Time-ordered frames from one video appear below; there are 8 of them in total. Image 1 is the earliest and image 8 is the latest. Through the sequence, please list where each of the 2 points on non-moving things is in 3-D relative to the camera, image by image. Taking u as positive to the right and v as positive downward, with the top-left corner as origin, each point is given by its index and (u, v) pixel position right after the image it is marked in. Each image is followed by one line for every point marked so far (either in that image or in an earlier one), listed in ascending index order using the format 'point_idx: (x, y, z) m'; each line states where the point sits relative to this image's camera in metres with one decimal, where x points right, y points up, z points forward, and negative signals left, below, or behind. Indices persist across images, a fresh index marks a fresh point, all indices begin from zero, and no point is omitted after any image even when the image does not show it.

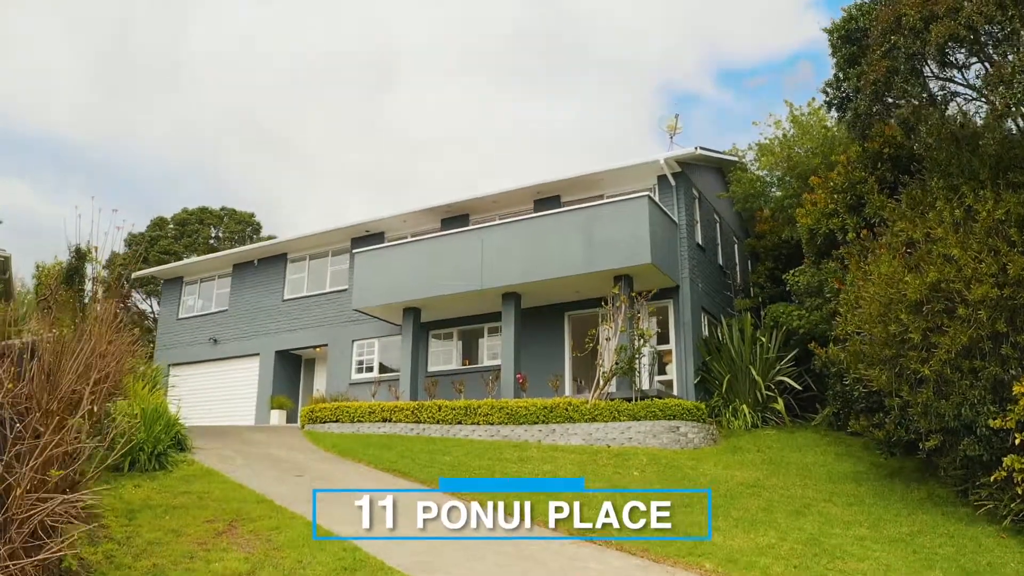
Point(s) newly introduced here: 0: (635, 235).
0: (+2.5, +1.1, +15.7) m
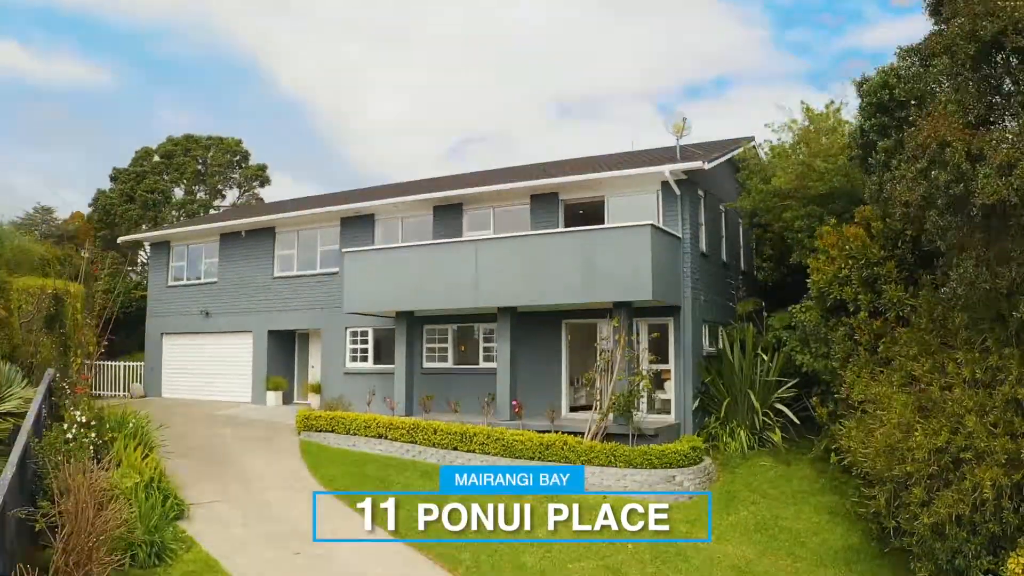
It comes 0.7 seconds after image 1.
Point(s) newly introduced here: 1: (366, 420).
0: (+2.4, +0.4, +15.0) m
1: (-3.2, -3.0, +17.3) m
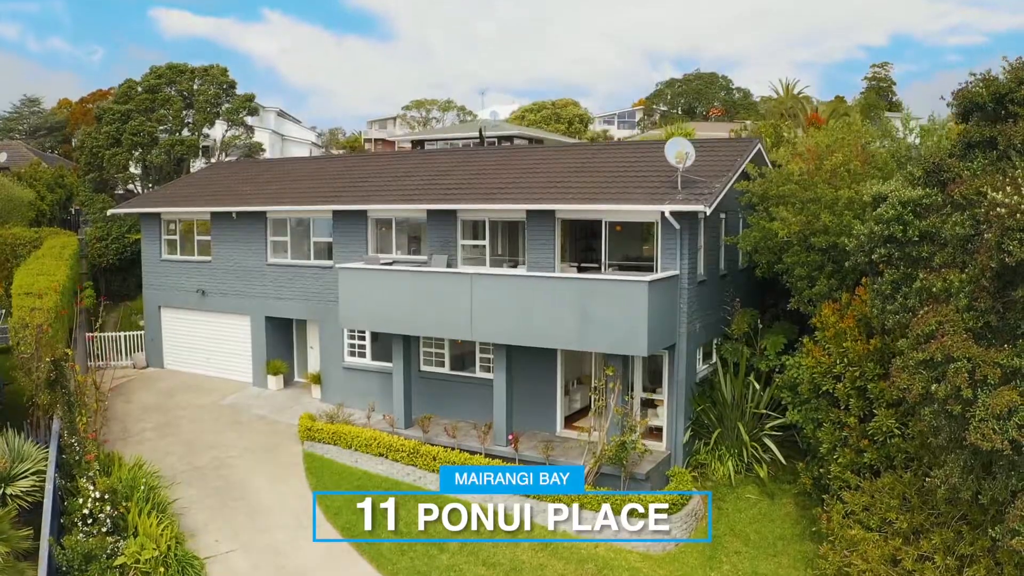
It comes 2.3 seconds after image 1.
0: (+2.3, -0.6, +15.0) m
1: (-3.3, -3.5, +17.9) m
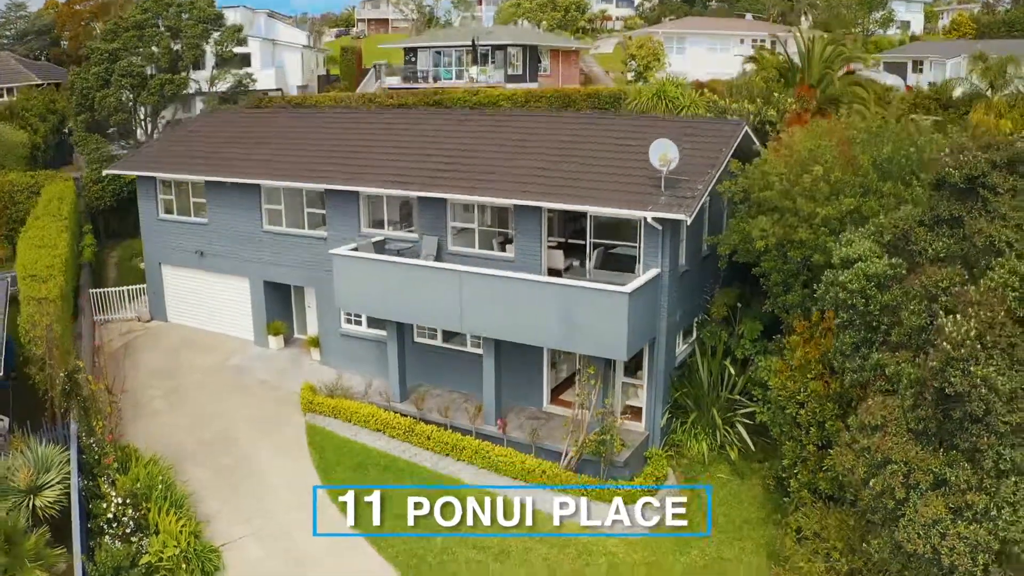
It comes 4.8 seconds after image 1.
0: (+2.1, -0.8, +15.7) m
1: (-3.6, -3.2, +19.1) m
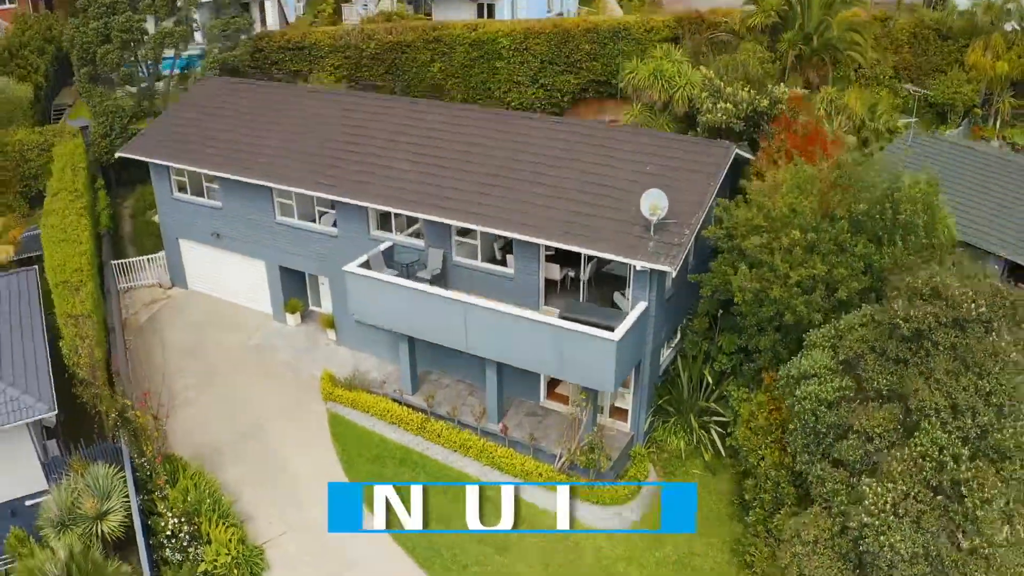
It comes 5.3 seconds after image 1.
0: (+2.1, -1.8, +17.4) m
1: (-3.6, -3.4, +21.2) m
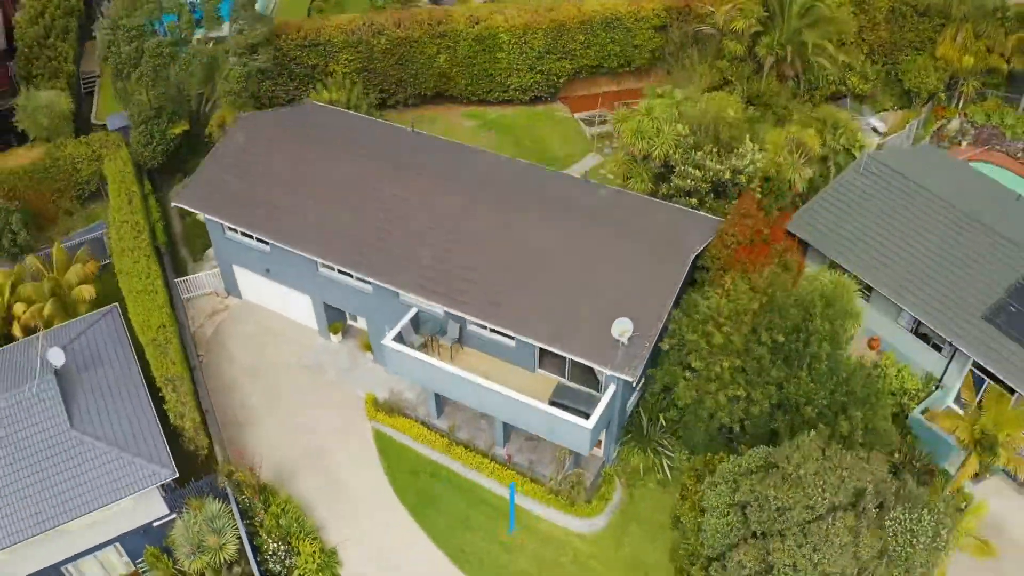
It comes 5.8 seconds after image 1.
0: (+2.1, -4.6, +23.4) m
1: (-3.5, -5.2, +27.6) m
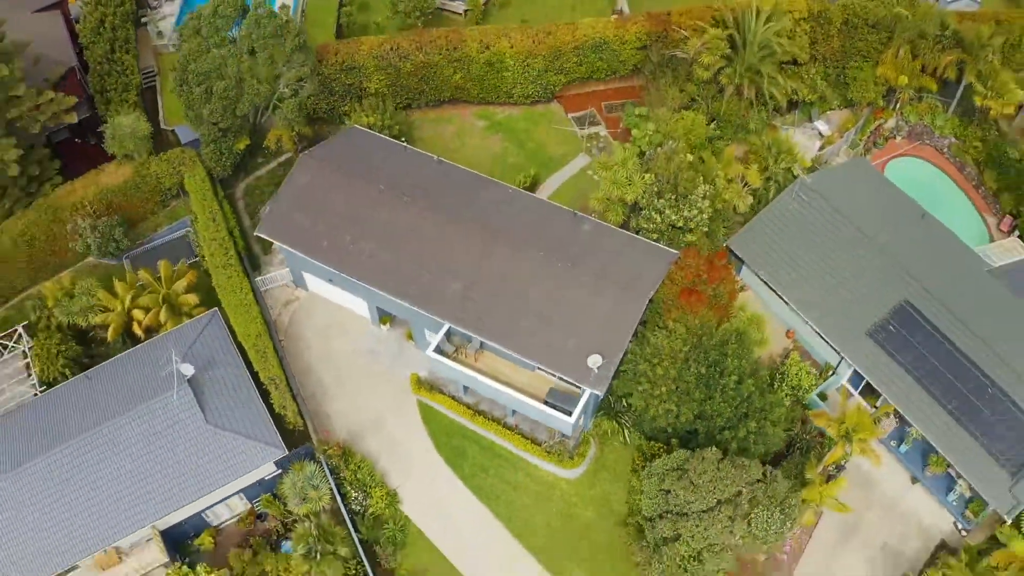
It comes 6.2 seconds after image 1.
0: (+2.3, -6.2, +33.7) m
1: (-3.3, -5.8, +37.9) m
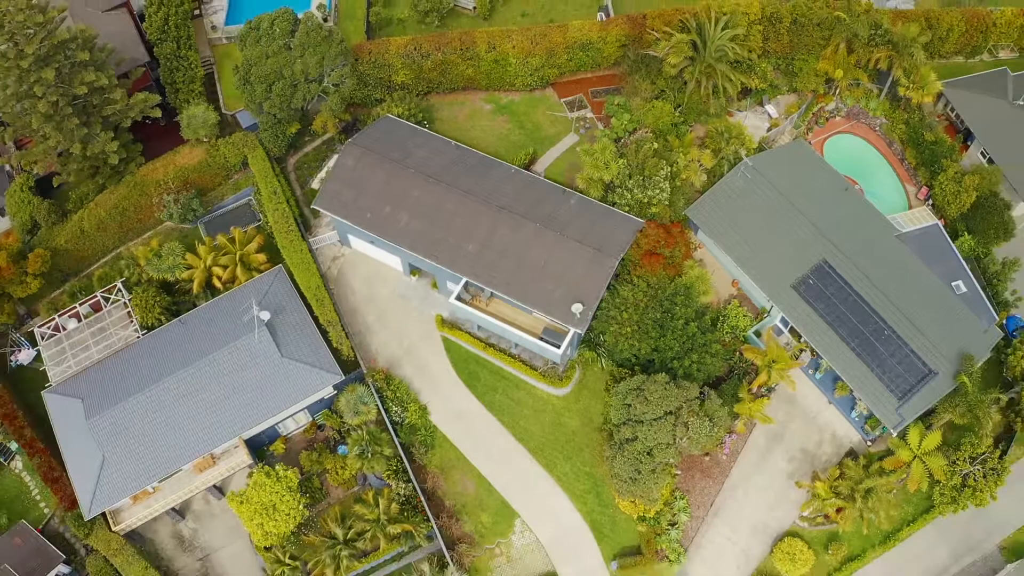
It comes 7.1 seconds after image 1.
0: (+2.4, -4.1, +44.2) m
1: (-3.1, -3.4, +48.4) m
